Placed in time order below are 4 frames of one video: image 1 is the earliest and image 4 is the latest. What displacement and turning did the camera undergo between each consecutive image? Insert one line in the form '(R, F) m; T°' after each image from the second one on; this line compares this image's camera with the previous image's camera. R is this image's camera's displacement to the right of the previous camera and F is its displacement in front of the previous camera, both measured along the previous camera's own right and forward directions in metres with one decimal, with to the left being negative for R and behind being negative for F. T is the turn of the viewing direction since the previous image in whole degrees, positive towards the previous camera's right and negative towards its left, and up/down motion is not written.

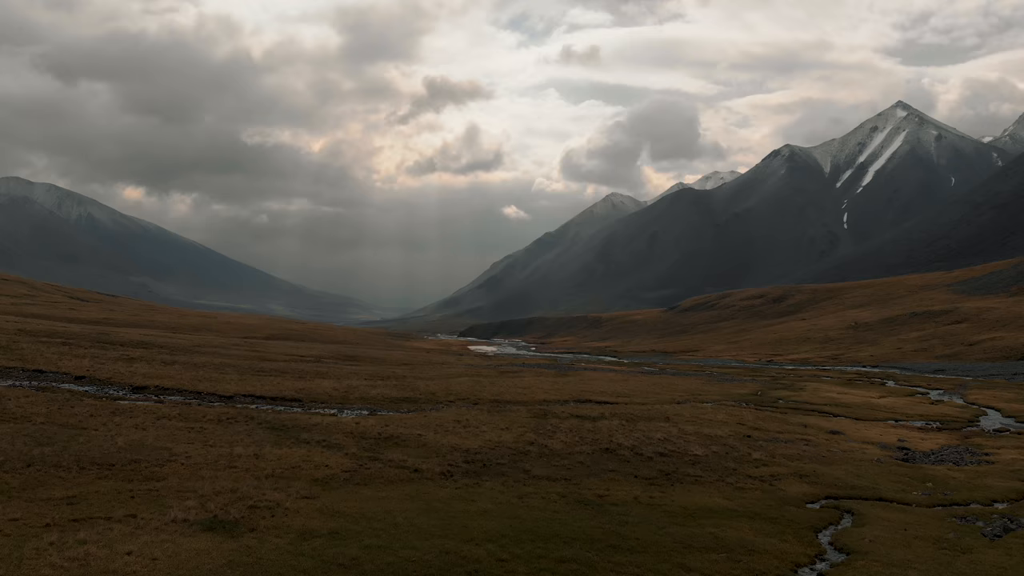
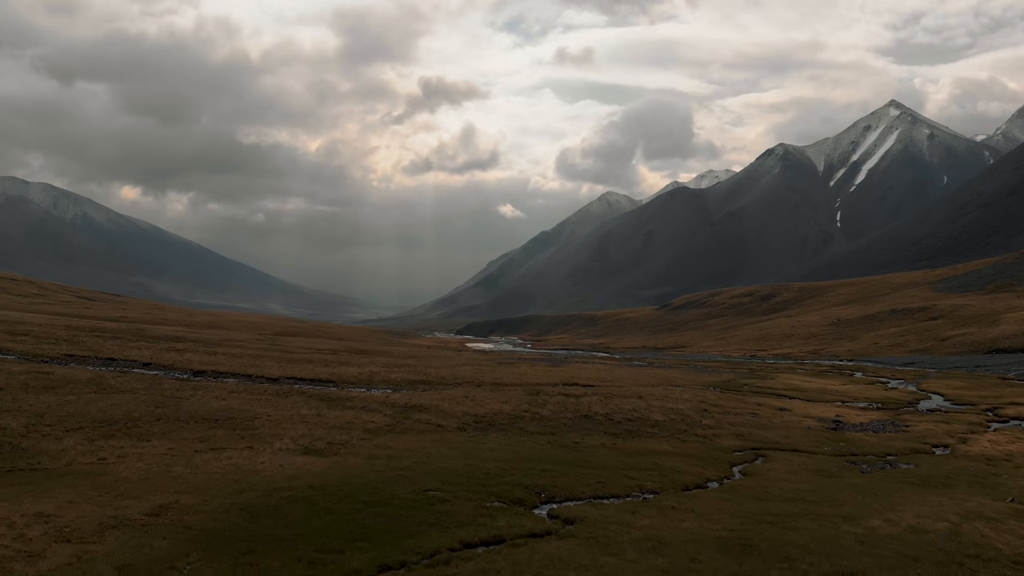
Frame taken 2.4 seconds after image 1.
(-0.2, -12.3) m; 0°
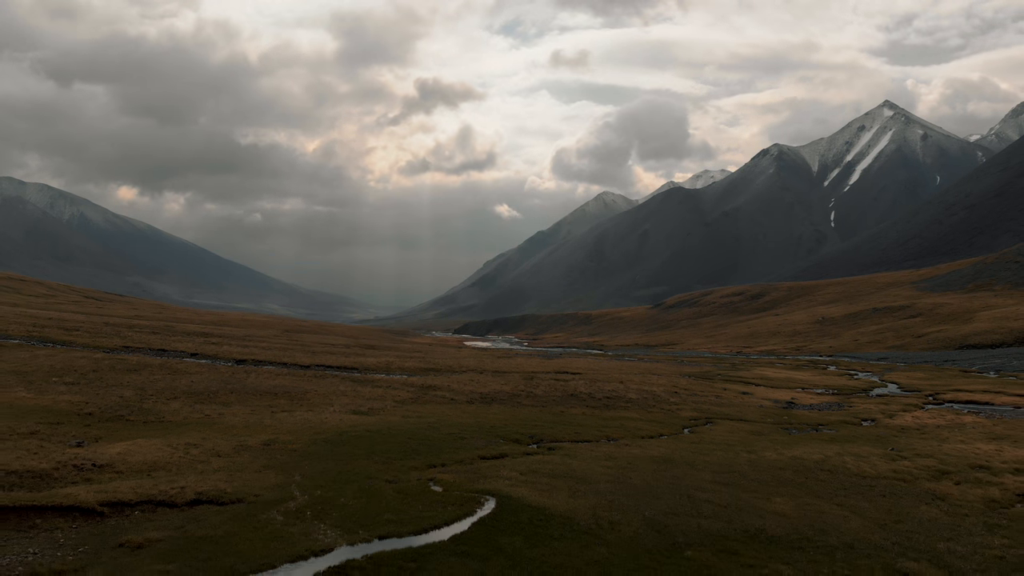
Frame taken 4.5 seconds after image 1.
(-0.2, -12.1) m; 0°
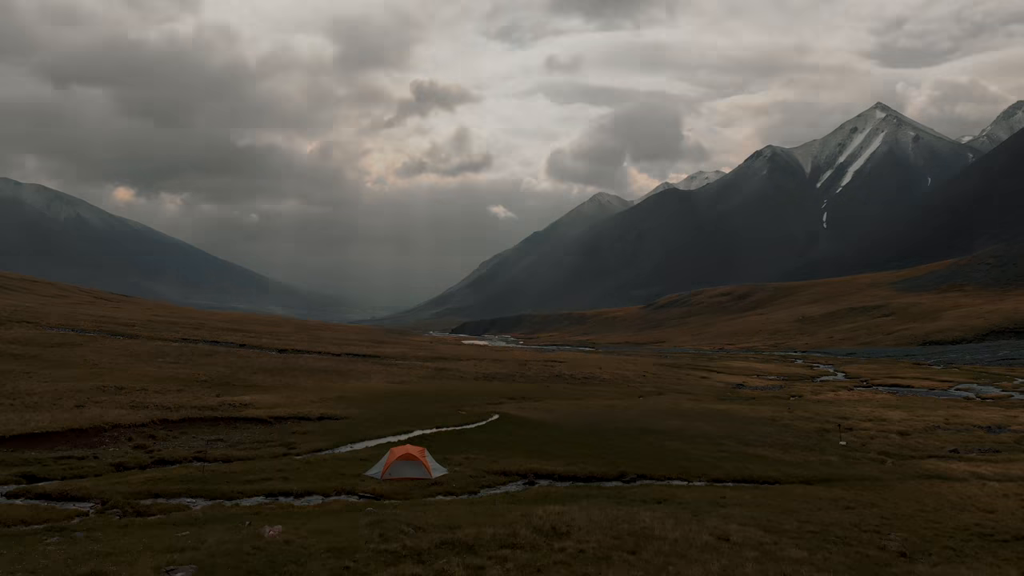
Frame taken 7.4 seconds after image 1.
(-0.1, -17.6) m; 0°
